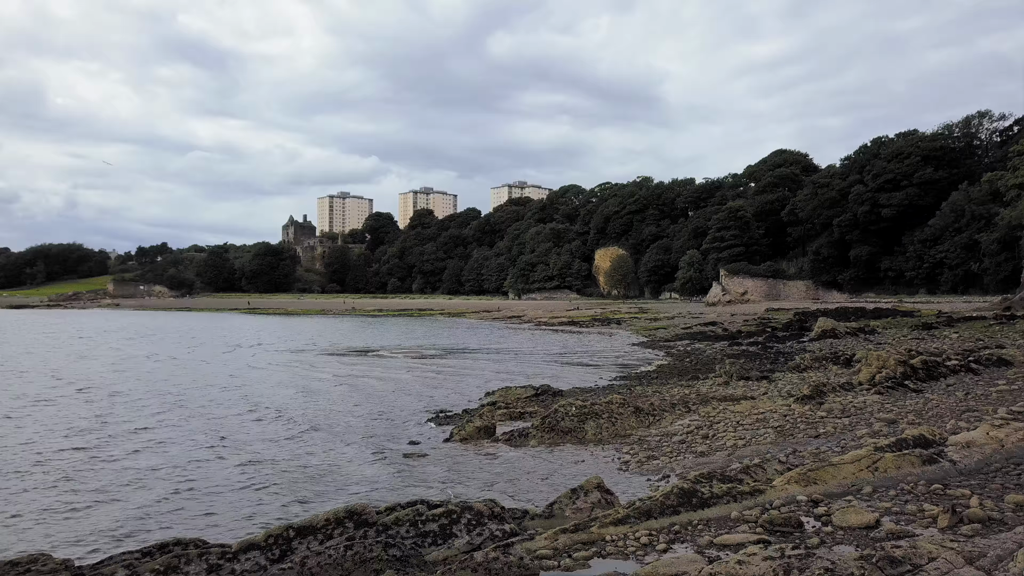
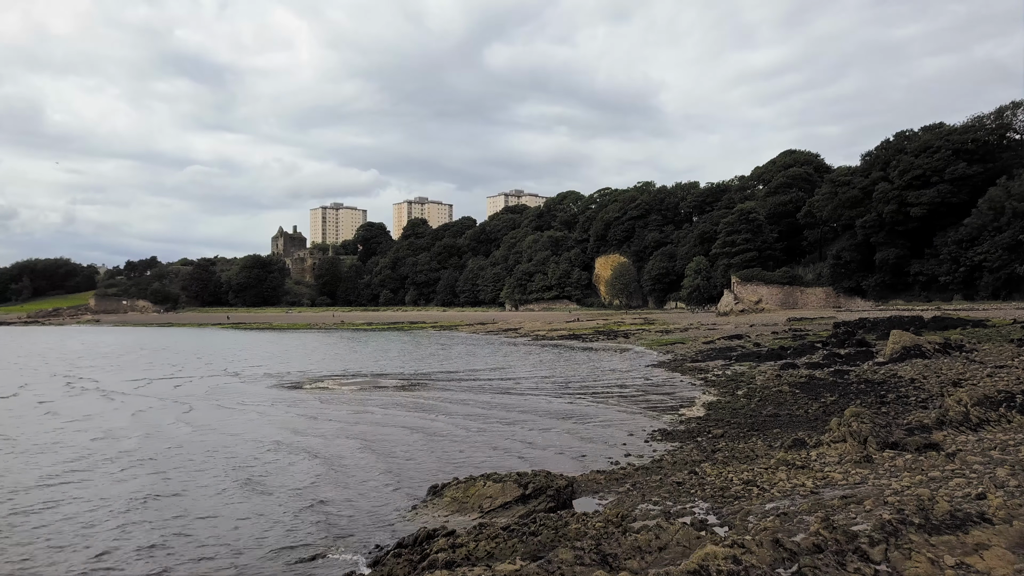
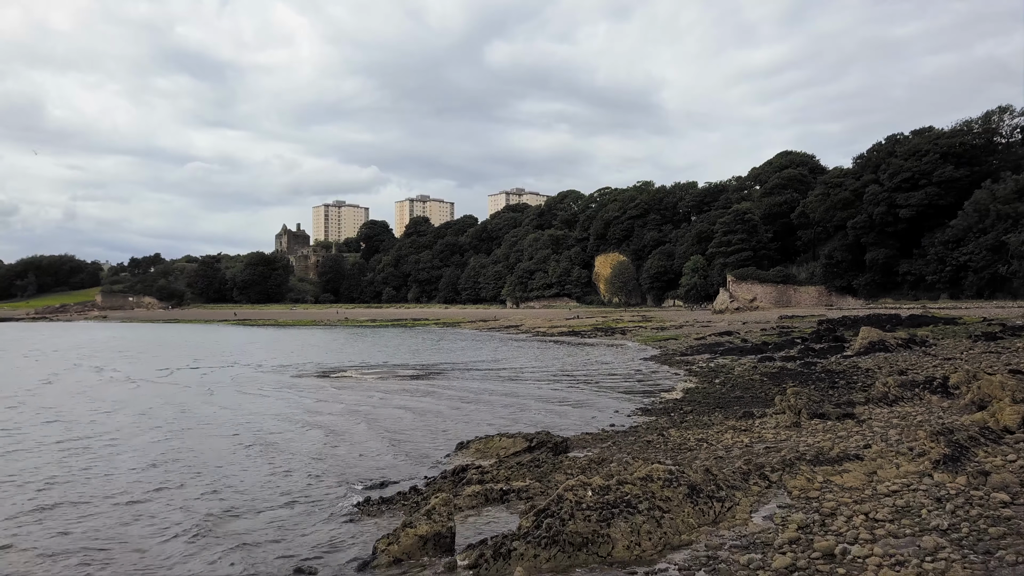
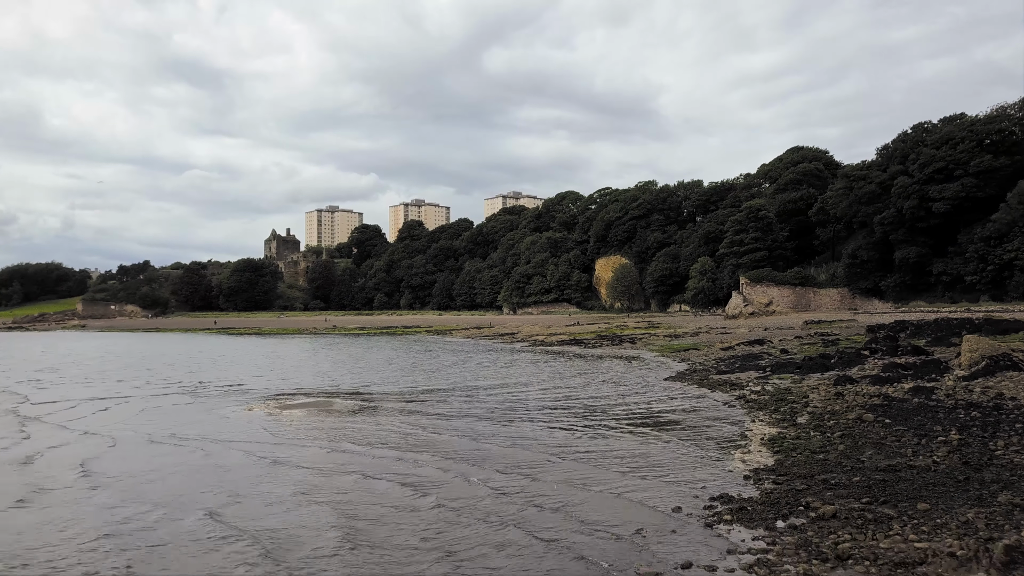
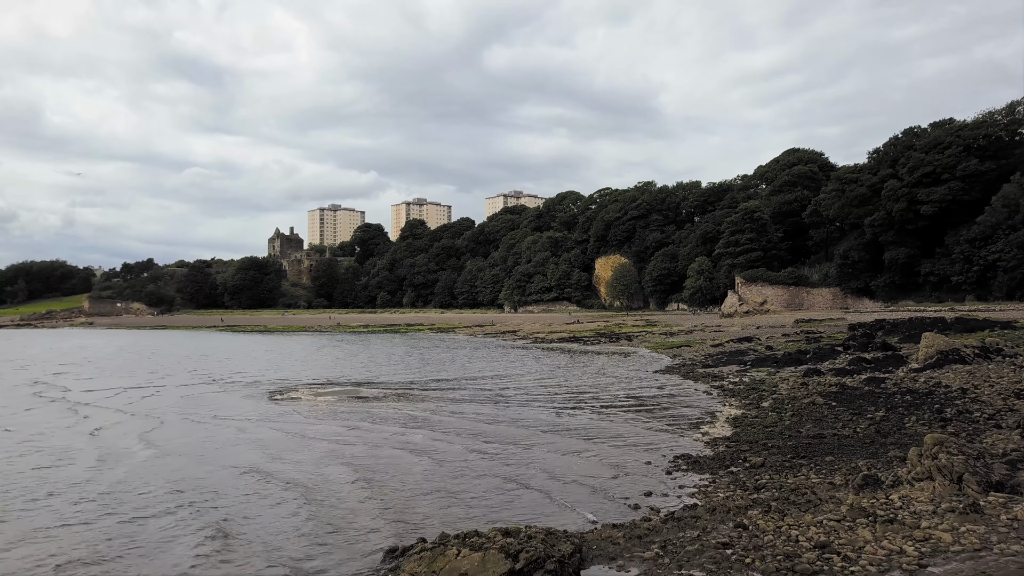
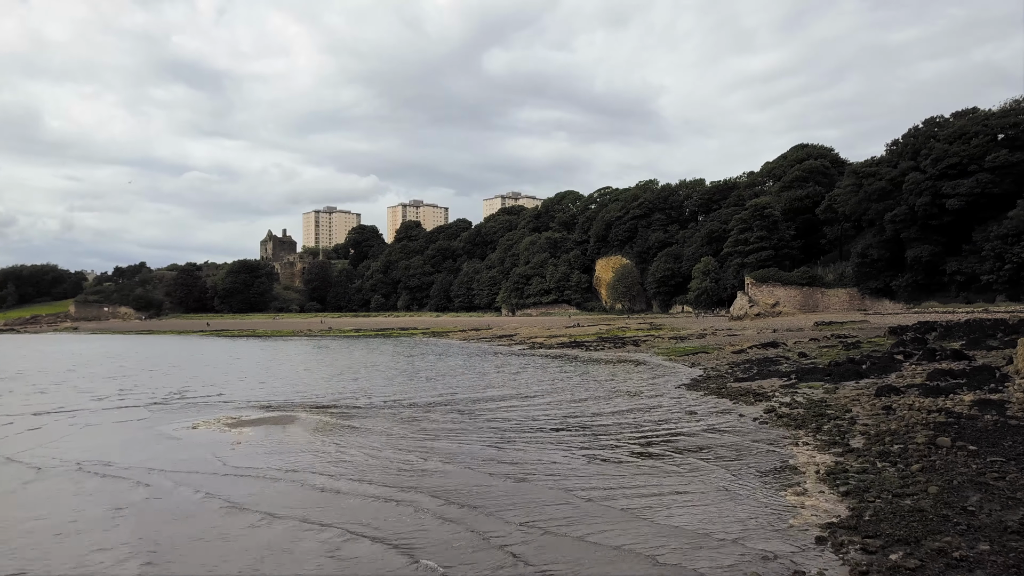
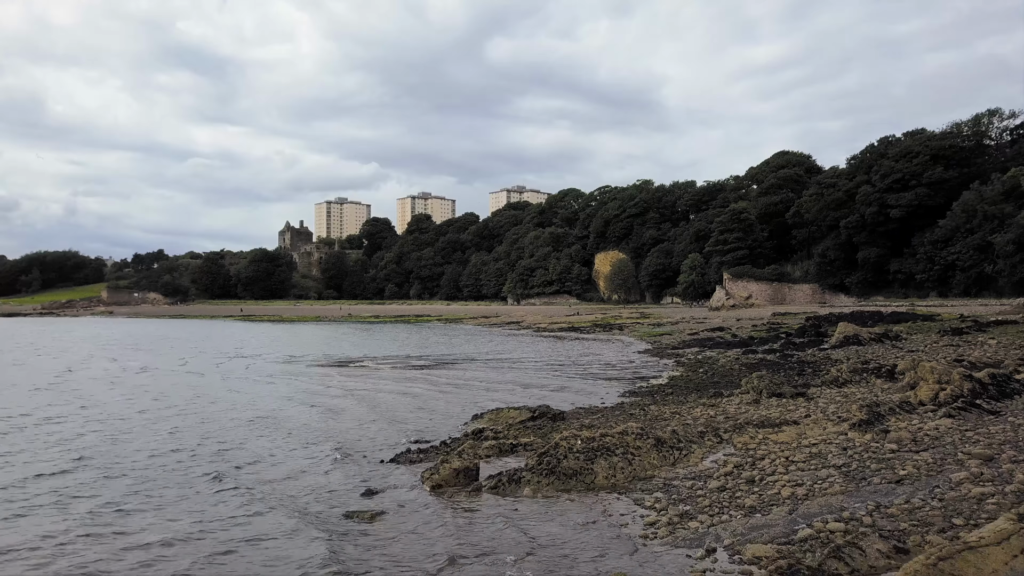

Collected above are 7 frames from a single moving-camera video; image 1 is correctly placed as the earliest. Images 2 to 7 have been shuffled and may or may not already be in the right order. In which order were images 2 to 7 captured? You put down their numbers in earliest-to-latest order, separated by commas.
7, 3, 2, 5, 4, 6
